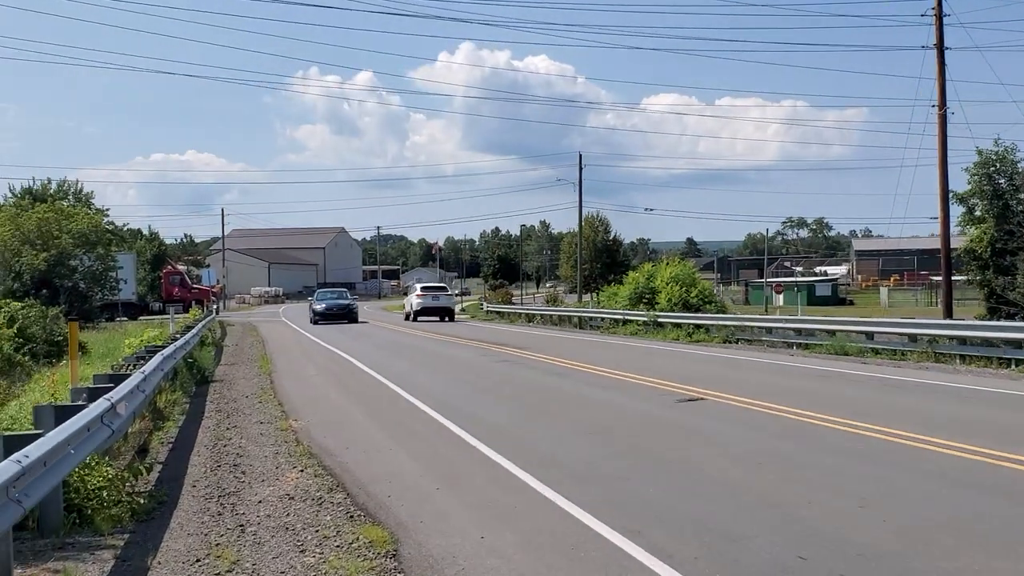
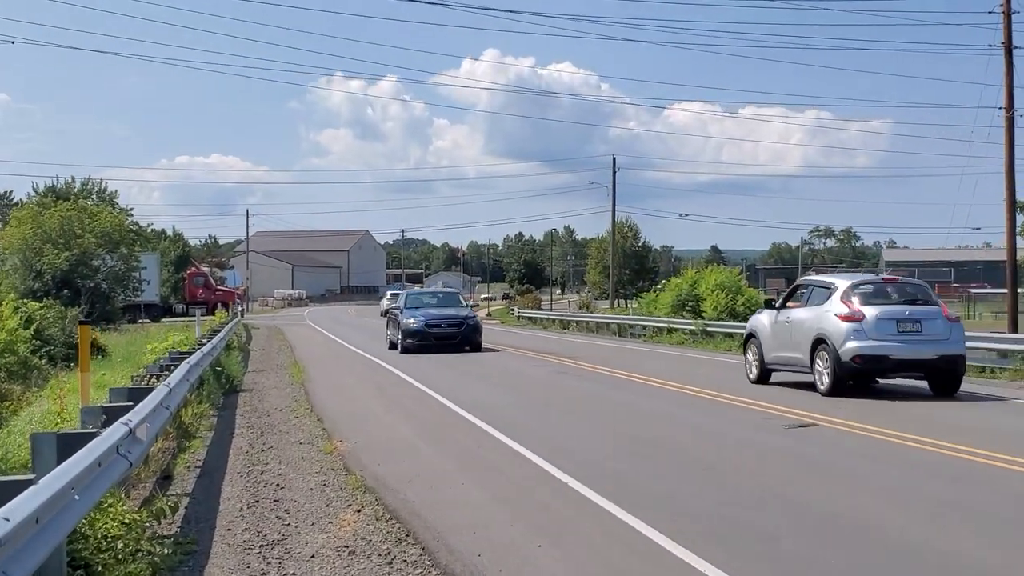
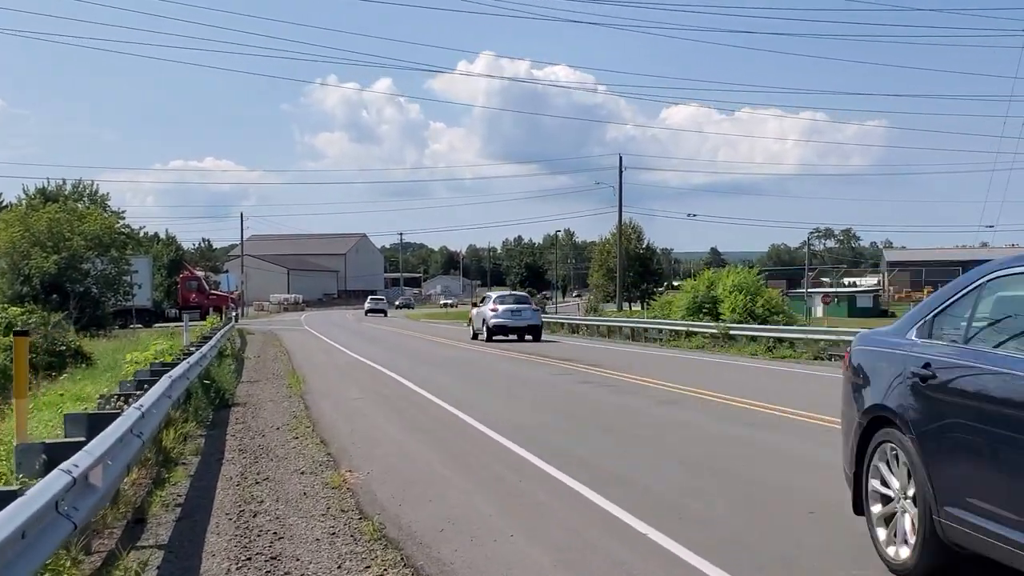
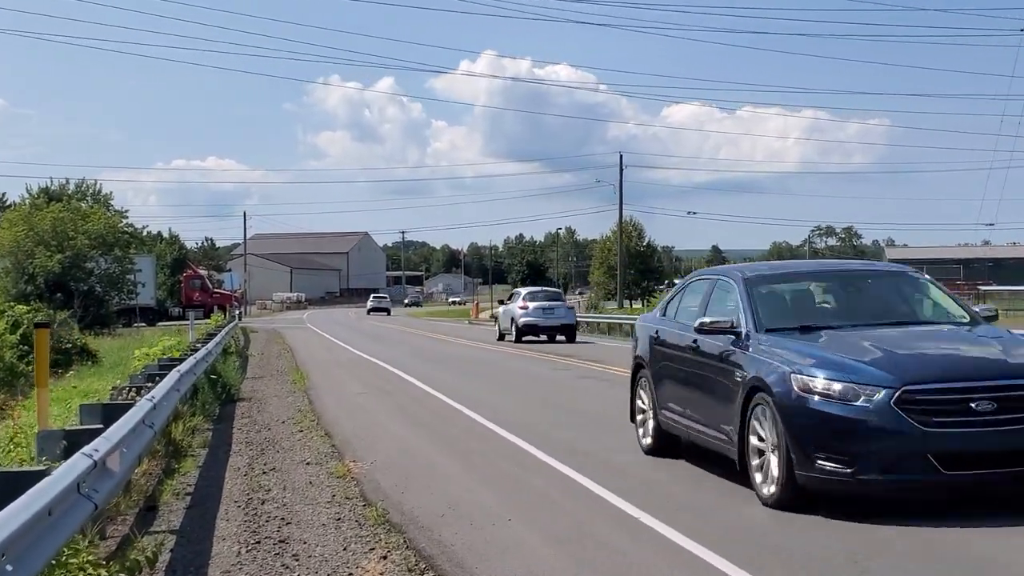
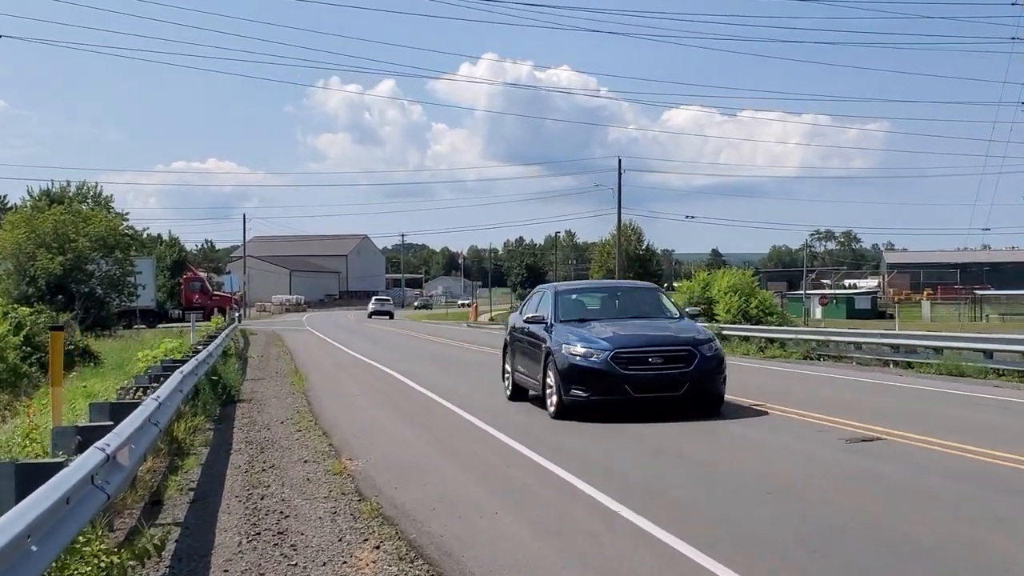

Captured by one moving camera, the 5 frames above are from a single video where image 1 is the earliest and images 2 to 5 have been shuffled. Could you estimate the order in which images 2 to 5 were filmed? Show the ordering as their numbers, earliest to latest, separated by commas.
2, 5, 4, 3
